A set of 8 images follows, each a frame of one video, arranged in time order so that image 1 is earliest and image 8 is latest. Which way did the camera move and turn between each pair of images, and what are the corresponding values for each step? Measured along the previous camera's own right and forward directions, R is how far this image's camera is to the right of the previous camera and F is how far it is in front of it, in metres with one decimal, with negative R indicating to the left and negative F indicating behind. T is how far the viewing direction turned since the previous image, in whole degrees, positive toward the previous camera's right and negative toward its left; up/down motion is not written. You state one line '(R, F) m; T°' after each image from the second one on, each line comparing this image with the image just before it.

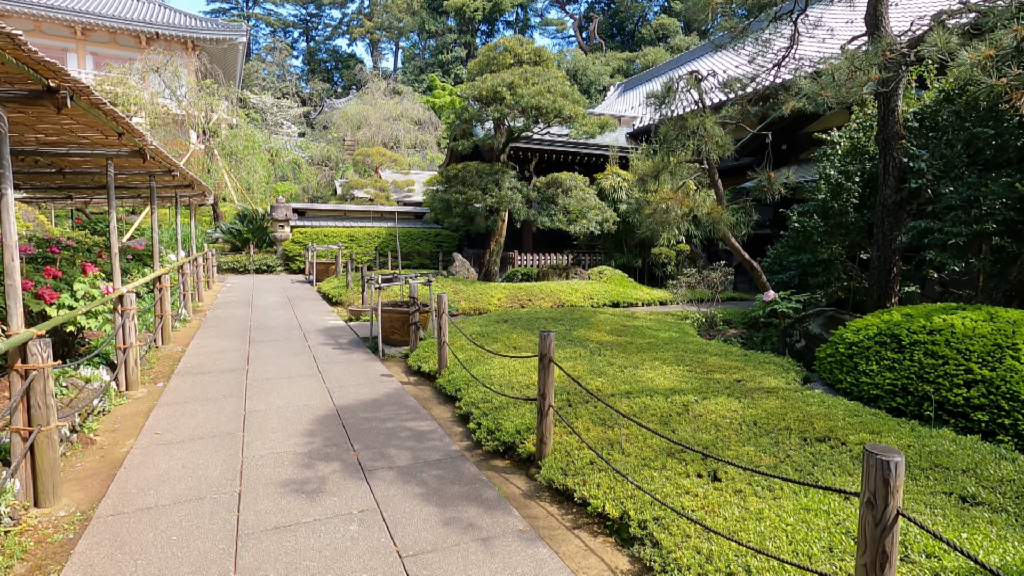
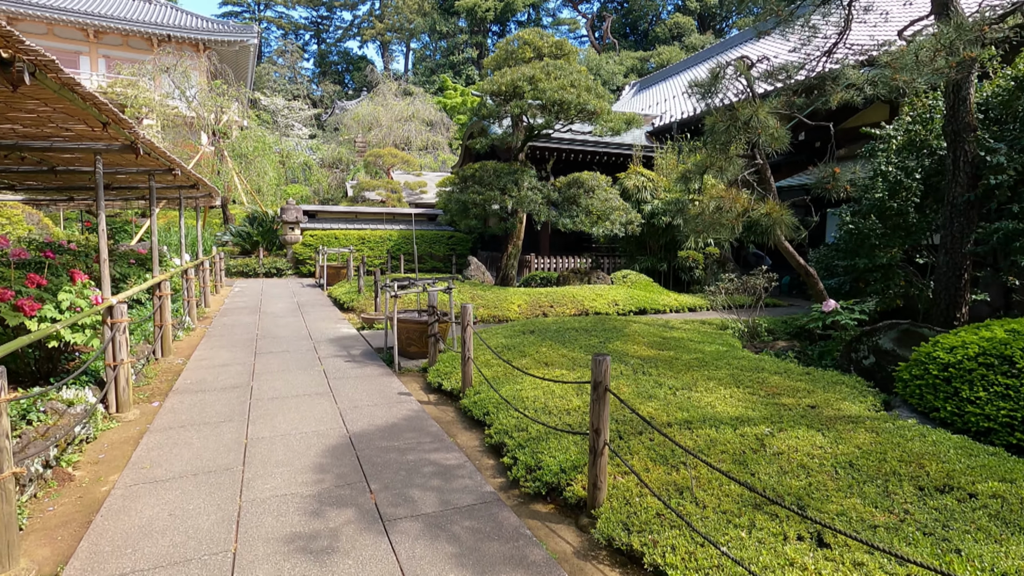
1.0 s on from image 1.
(-0.2, +0.5) m; -1°
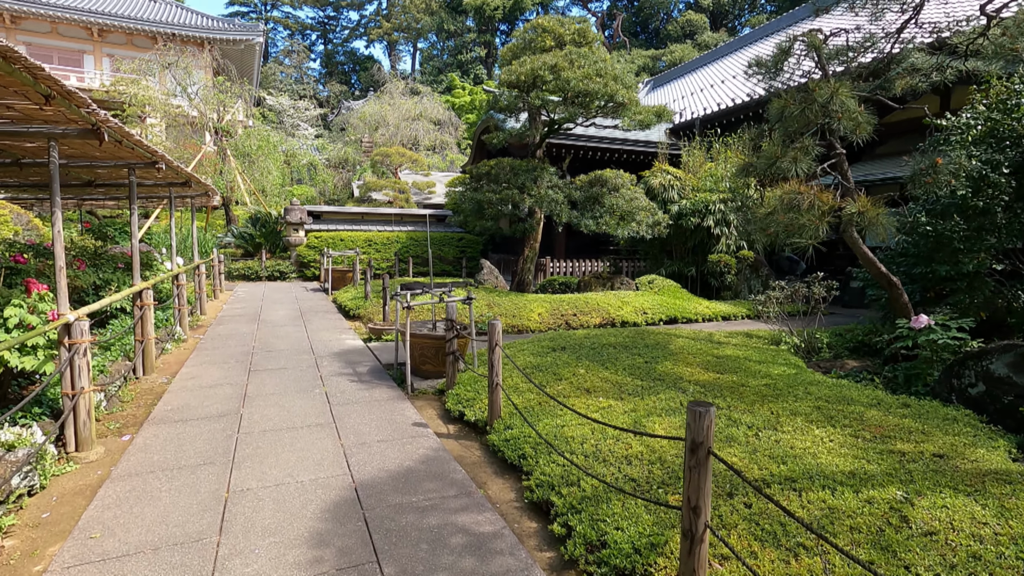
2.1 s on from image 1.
(-0.2, +0.7) m; -1°
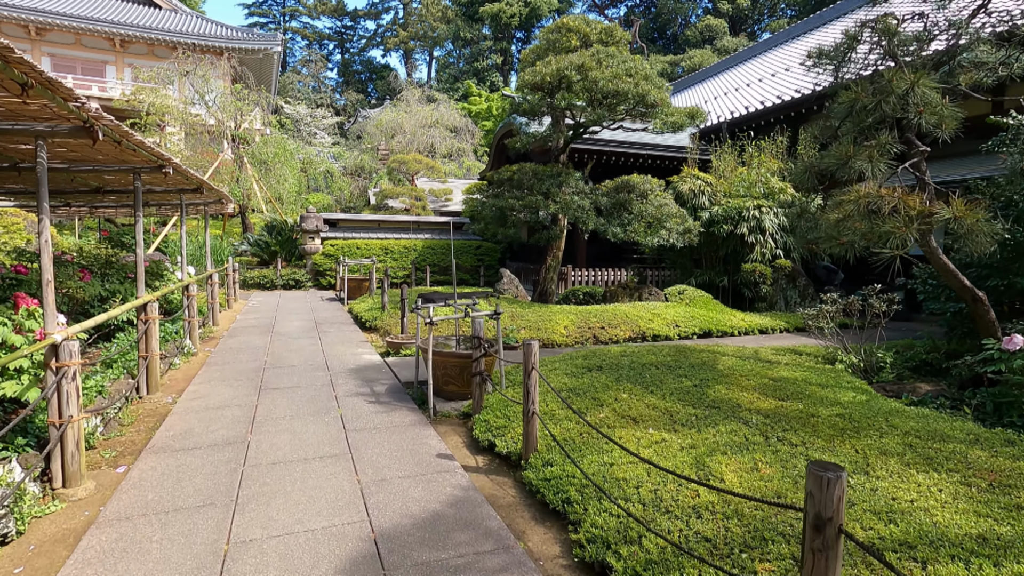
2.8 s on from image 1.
(-0.1, +0.4) m; -1°
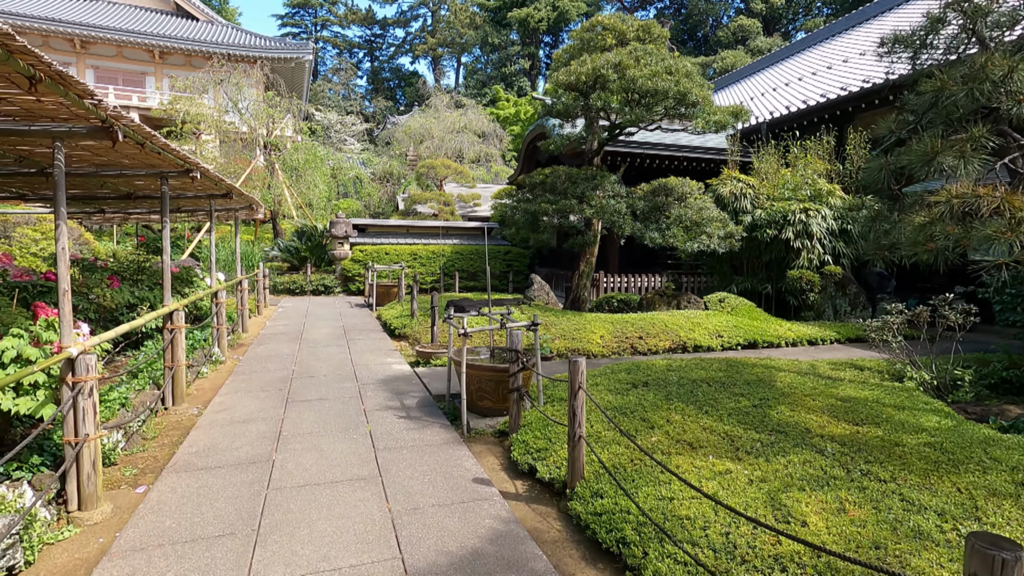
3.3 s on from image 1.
(-0.1, +0.3) m; -3°
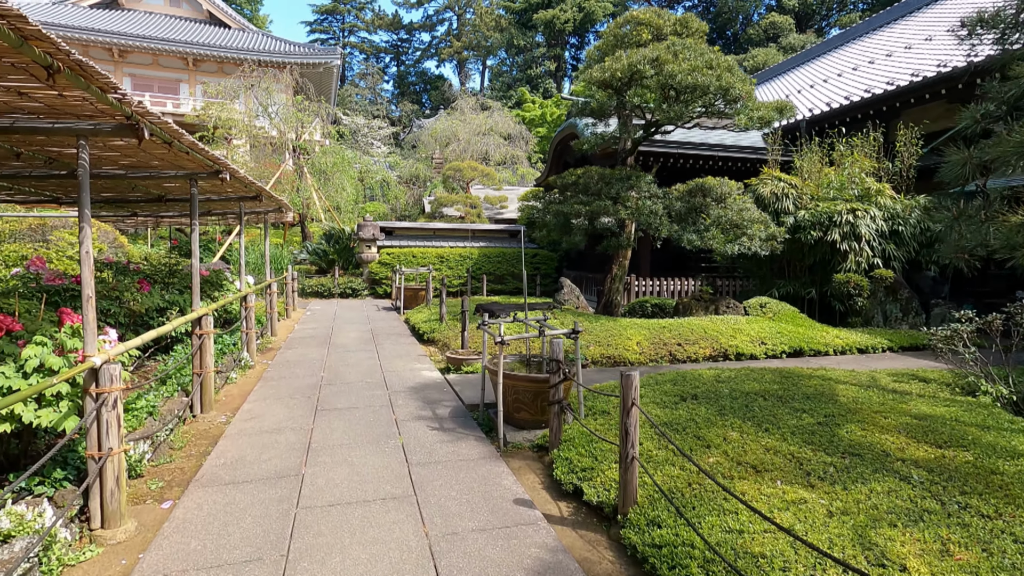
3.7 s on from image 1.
(-0.1, +0.2) m; -3°
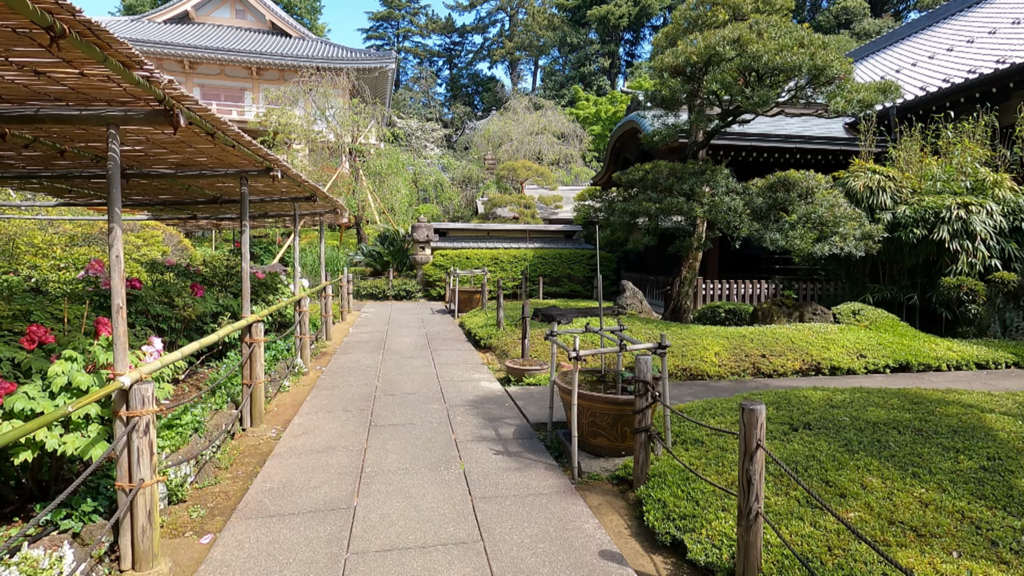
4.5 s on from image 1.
(-0.2, +0.5) m; -5°
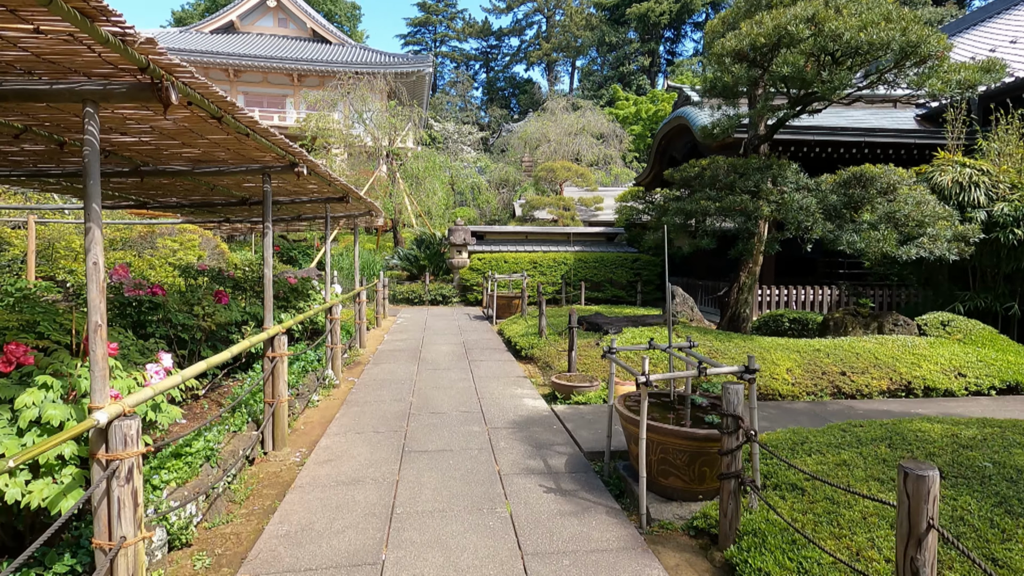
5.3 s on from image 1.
(-0.1, +0.5) m; -4°
